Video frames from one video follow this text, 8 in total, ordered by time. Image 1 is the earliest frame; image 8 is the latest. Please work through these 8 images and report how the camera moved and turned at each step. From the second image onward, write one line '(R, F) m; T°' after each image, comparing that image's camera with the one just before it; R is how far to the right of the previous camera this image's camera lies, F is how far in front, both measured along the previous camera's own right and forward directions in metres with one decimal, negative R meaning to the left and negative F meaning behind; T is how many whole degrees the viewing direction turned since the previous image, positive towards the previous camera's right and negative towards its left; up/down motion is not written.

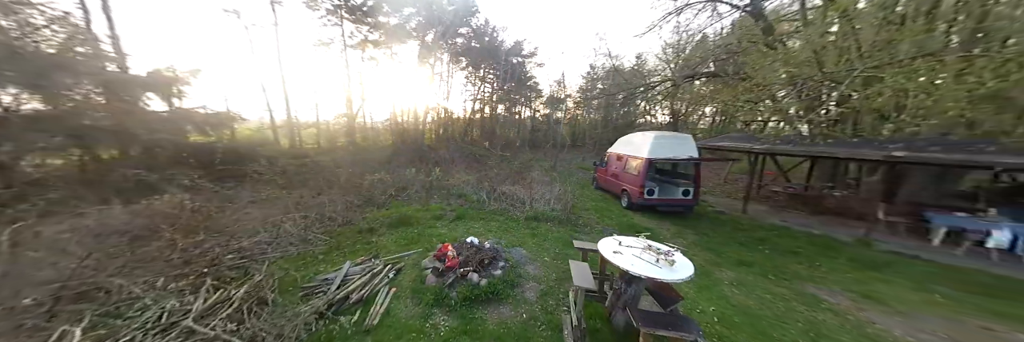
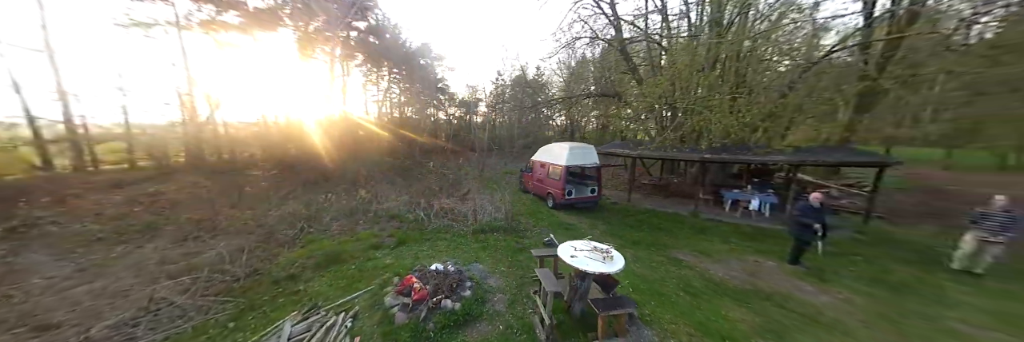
(-0.8, -0.2) m; +21°
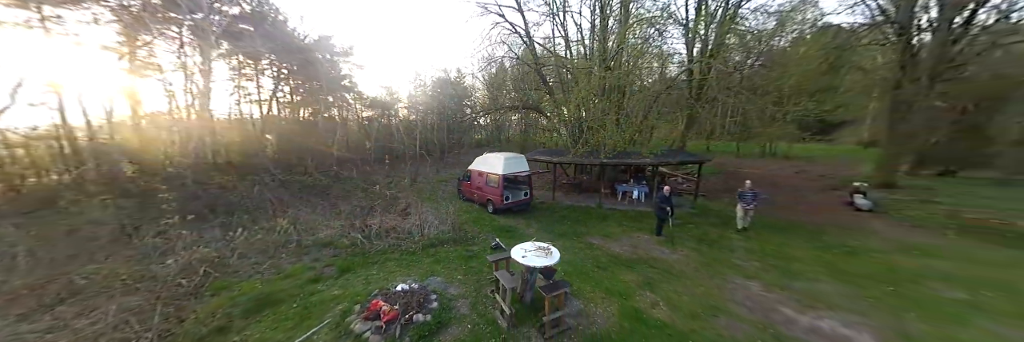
(-0.5, -0.7) m; +18°
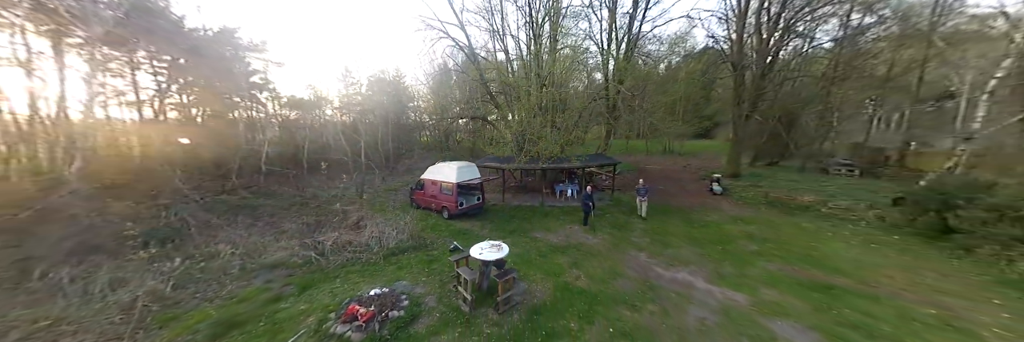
(-0.1, -1.1) m; +12°
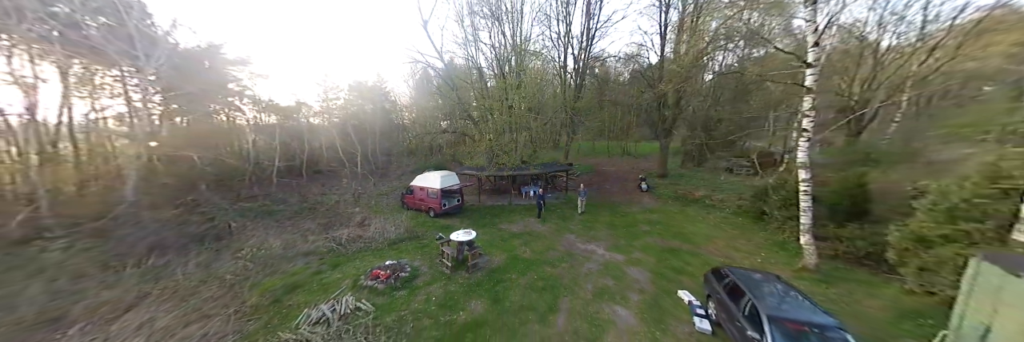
(+0.7, -2.8) m; +4°
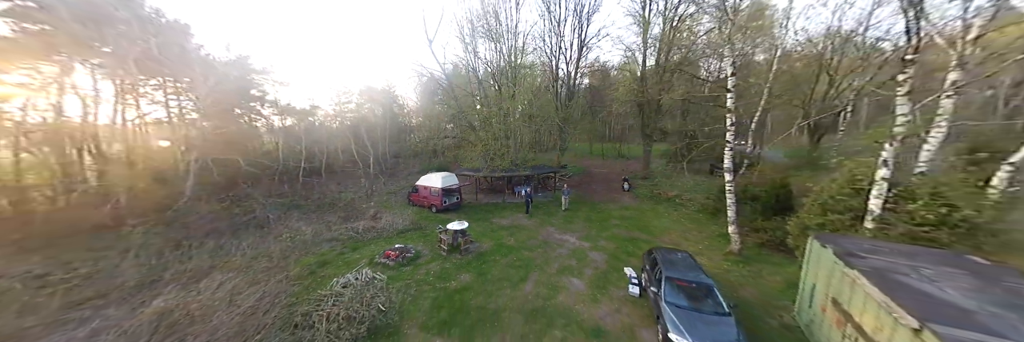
(+0.8, -1.7) m; -1°
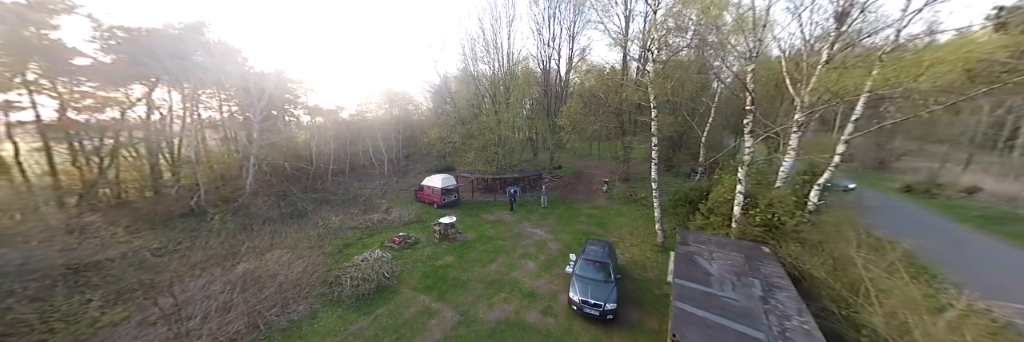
(+1.9, -2.5) m; -4°
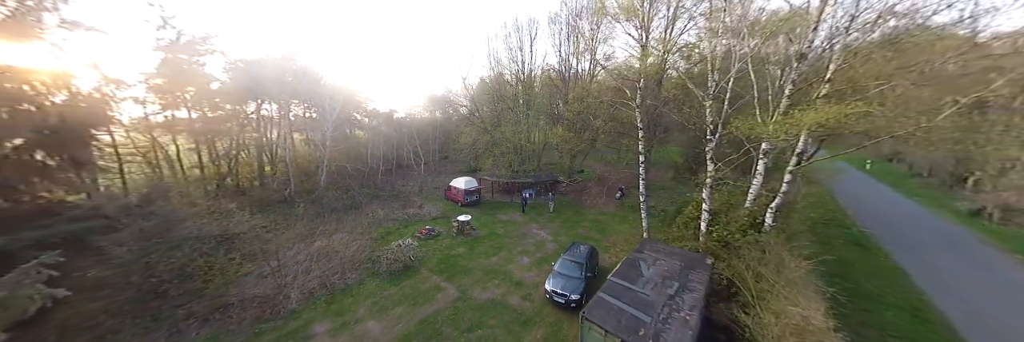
(+1.9, -1.8) m; -9°
